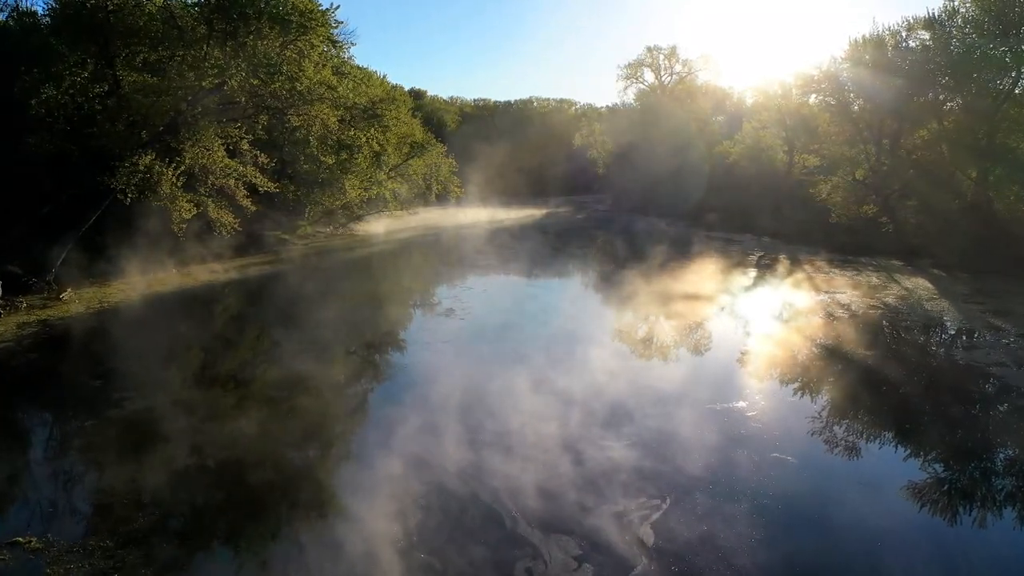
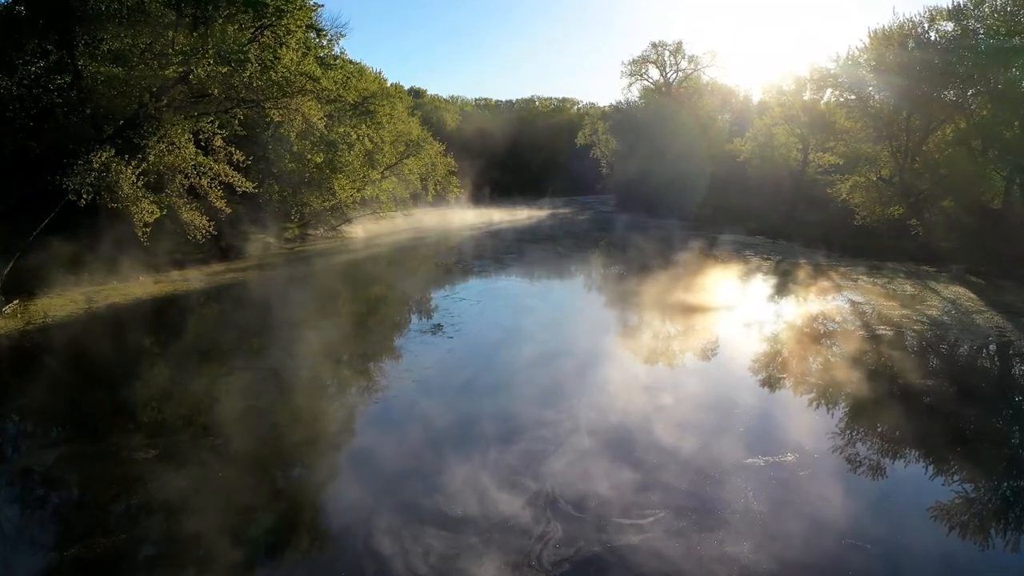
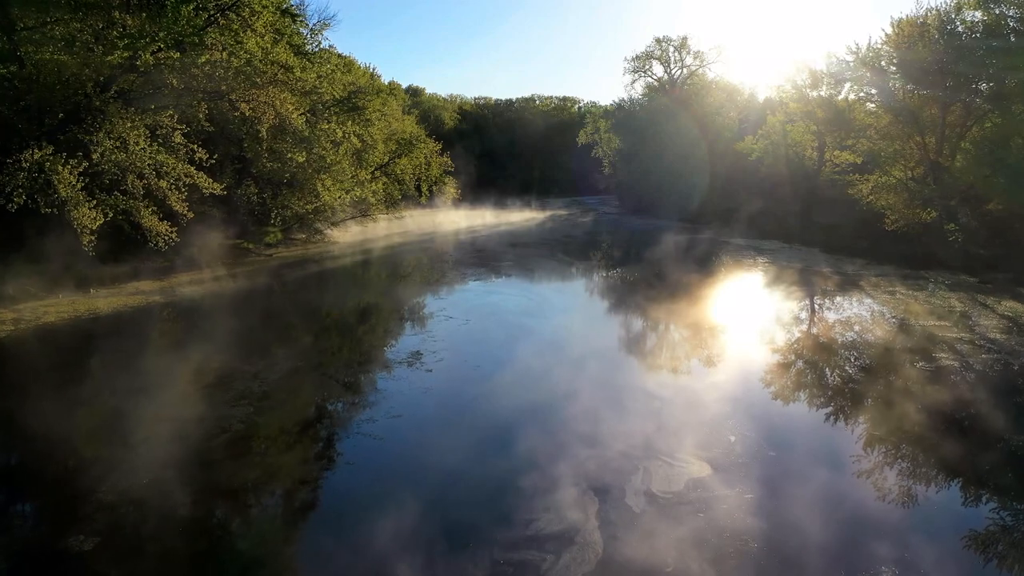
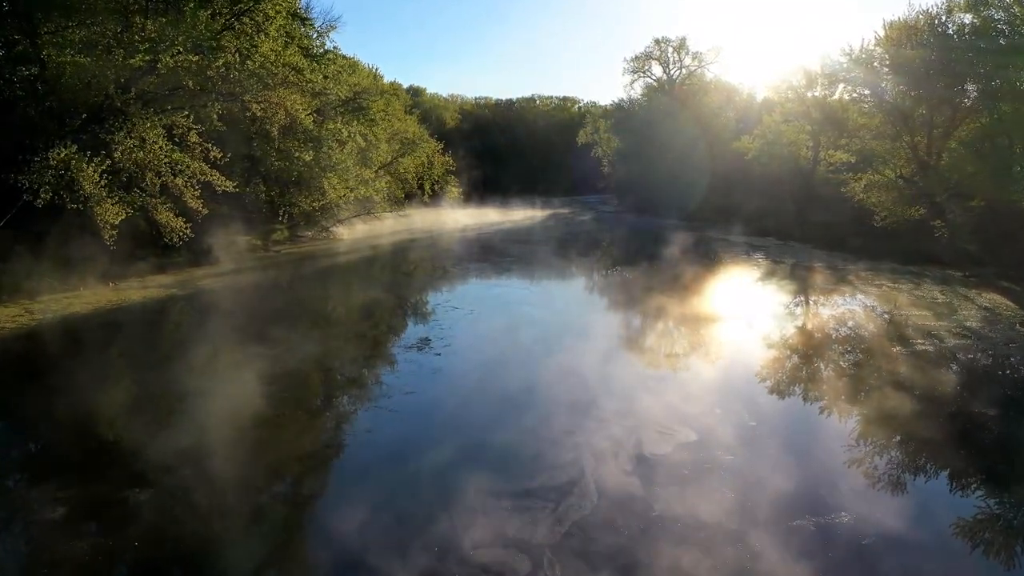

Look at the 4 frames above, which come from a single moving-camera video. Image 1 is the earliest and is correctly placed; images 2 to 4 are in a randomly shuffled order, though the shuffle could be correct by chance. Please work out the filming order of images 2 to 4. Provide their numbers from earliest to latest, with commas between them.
2, 4, 3
